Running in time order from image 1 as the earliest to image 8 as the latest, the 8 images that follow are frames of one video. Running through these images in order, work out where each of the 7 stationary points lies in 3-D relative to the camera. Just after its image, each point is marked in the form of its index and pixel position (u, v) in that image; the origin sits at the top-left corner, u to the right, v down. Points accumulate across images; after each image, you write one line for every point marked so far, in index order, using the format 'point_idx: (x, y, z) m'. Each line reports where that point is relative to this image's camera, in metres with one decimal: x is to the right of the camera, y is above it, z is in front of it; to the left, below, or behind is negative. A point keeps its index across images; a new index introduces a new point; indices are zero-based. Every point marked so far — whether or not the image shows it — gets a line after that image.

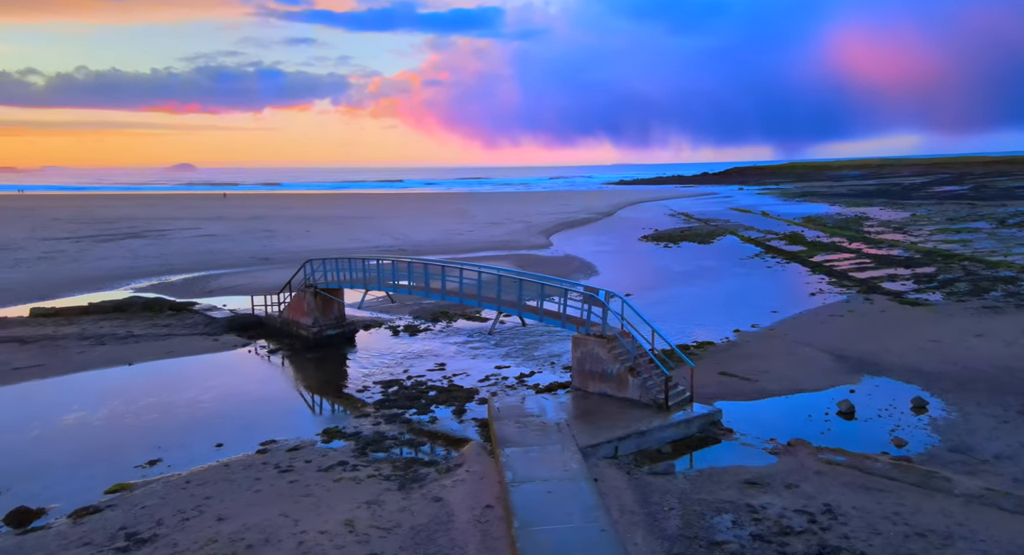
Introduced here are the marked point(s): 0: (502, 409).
0: (-0.2, -2.0, +10.9) m
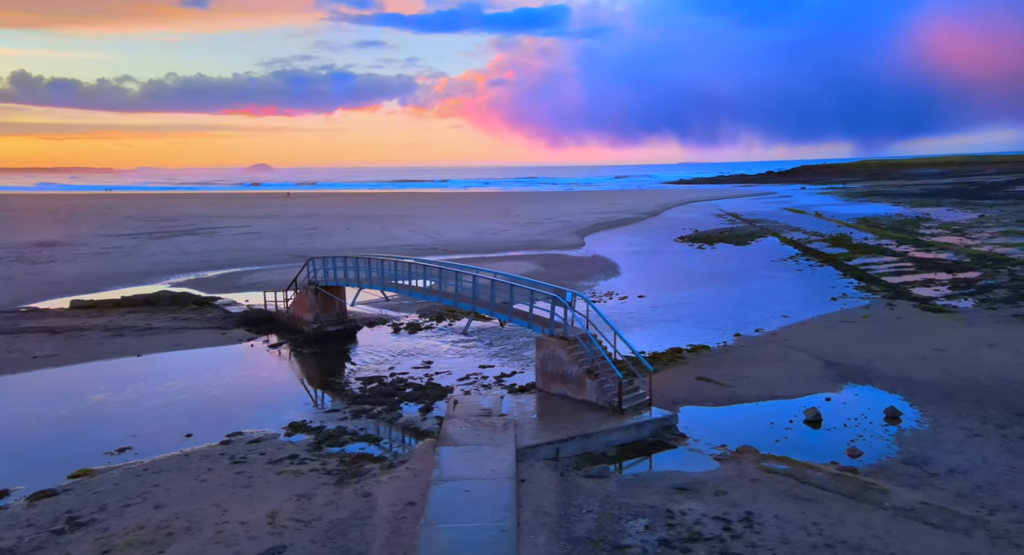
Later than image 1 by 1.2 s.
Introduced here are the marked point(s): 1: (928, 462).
0: (-0.9, -2.0, +11.1) m
1: (+5.3, -2.4, +9.0) m
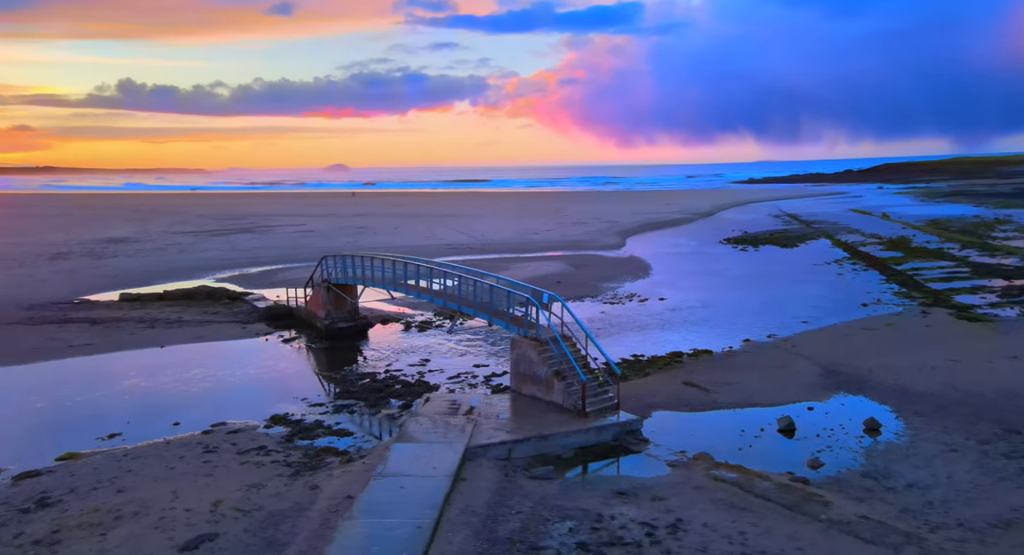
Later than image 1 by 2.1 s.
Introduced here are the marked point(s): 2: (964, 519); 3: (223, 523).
0: (-1.4, -2.0, +11.3) m
1: (+4.6, -2.4, +8.7) m
2: (+4.7, -2.5, +7.5) m
3: (-3.1, -2.6, +7.5) m
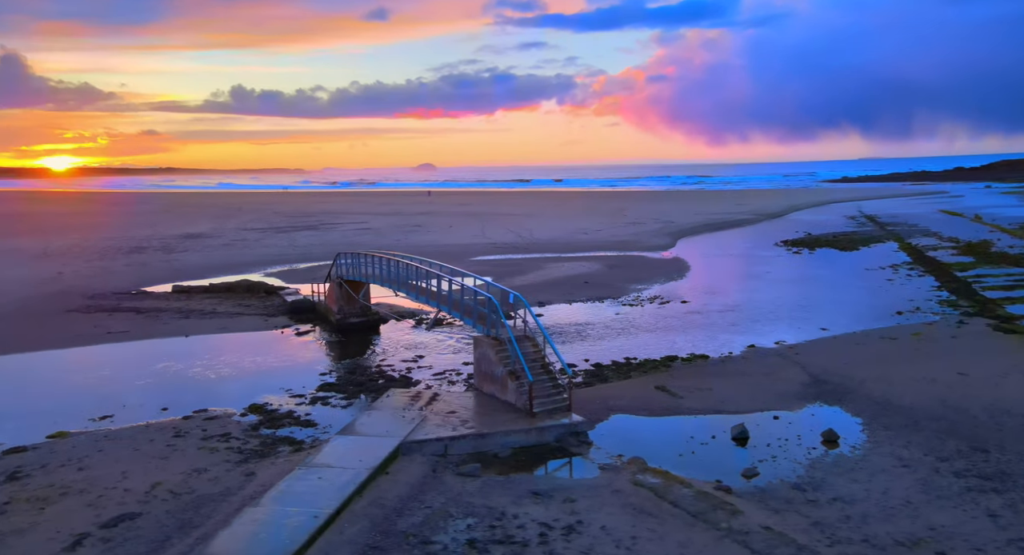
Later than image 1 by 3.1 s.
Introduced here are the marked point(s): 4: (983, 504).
0: (-2.0, -2.0, +11.6) m
1: (+3.7, -2.5, +8.4) m
2: (+3.7, -2.6, +7.2) m
3: (-4.1, -2.6, +8.0) m
4: (+5.2, -2.5, +7.9) m
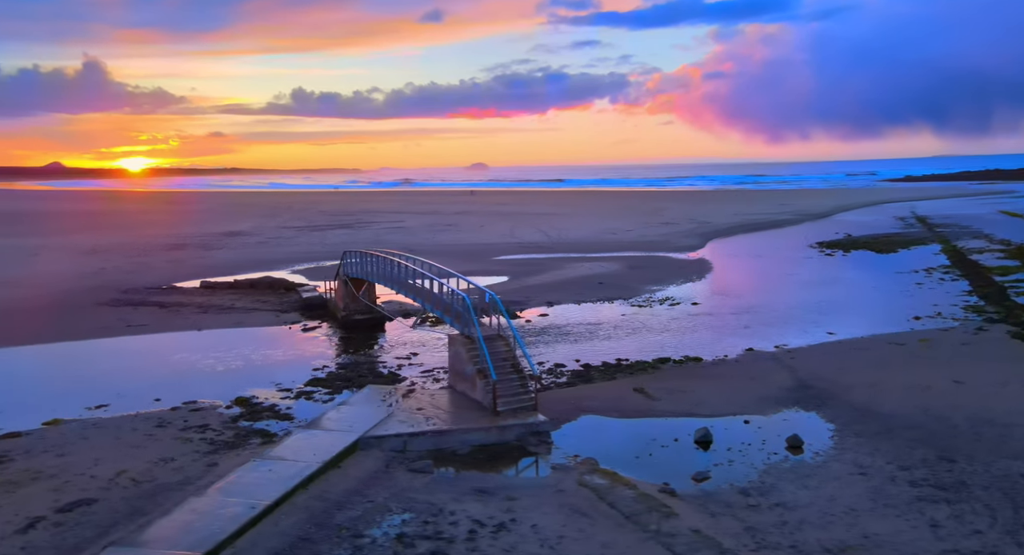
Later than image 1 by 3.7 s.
0: (-2.5, -2.0, +11.9) m
1: (+3.0, -2.6, +8.4) m
2: (+2.9, -2.7, +7.2) m
3: (-4.8, -2.5, +8.4) m
4: (+4.5, -2.6, +7.7) m
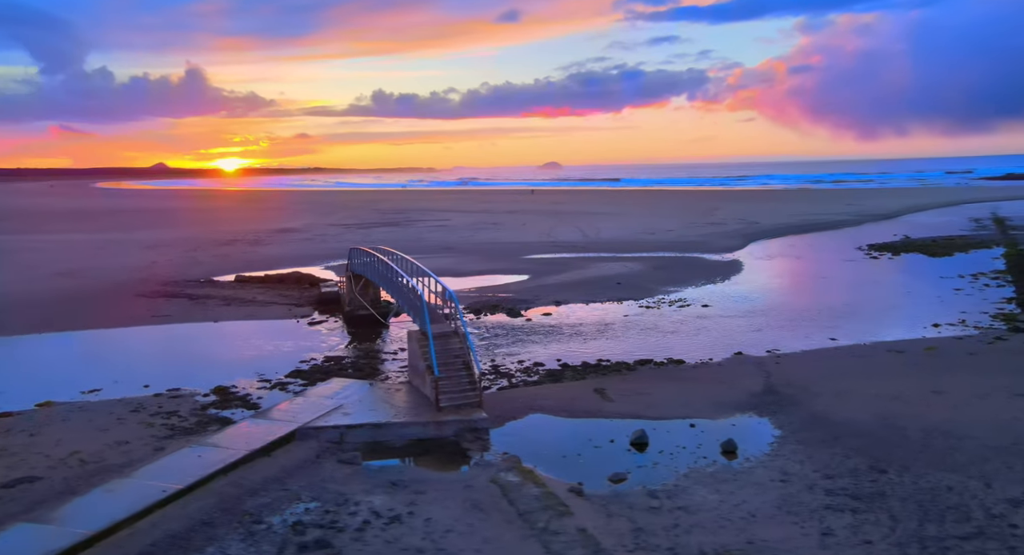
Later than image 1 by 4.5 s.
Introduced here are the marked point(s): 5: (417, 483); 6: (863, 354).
0: (-3.2, -2.0, +12.3) m
1: (+1.9, -2.6, +8.3) m
2: (+1.7, -2.7, +7.1) m
3: (-5.8, -2.4, +9.1) m
4: (+3.3, -2.6, +7.5) m
5: (-1.1, -2.5, +8.7) m
6: (+8.2, -1.8, +16.4) m
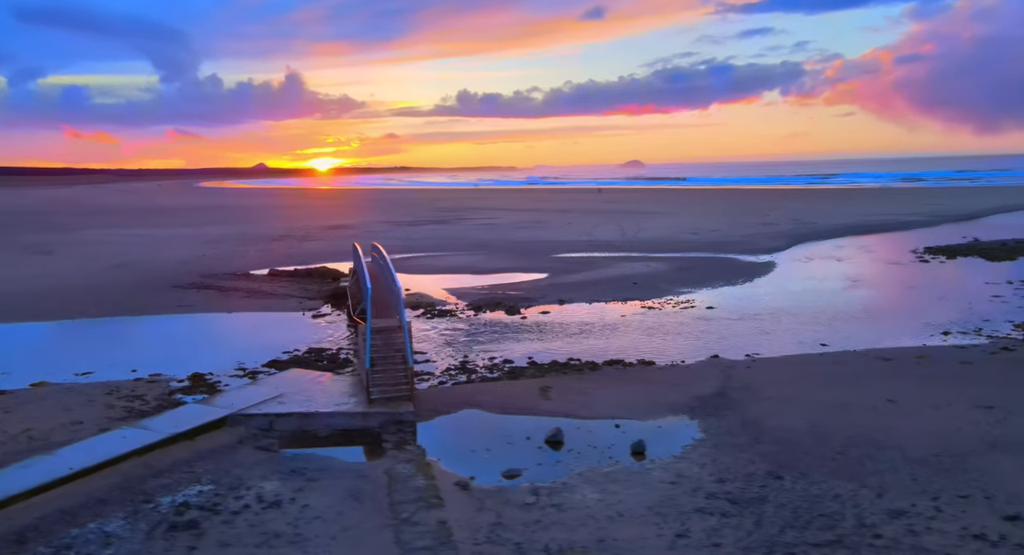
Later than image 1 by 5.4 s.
0: (-4.2, -1.9, +12.9) m
1: (+0.5, -2.6, +8.5) m
2: (+0.2, -2.7, +7.3) m
3: (-7.1, -2.3, +9.9) m
4: (+1.9, -2.6, +7.5) m
5: (-2.5, -2.5, +9.1) m
6: (+7.5, -1.9, +15.9) m
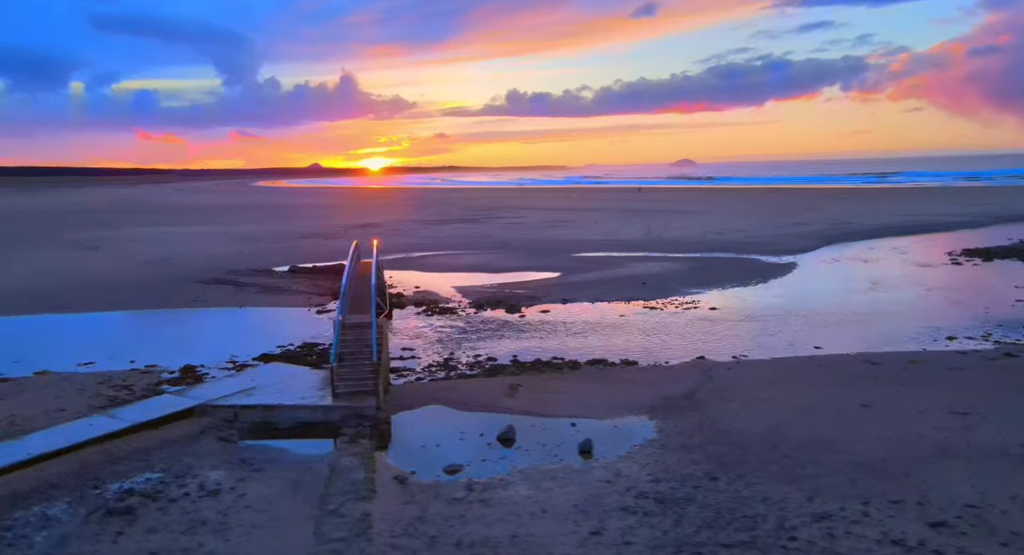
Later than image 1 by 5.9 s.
0: (-4.7, -1.8, +13.3) m
1: (-0.3, -2.6, +8.6) m
2: (-0.7, -2.7, +7.4) m
3: (-7.8, -2.2, +10.5) m
4: (+1.0, -2.6, +7.6) m
5: (-3.2, -2.4, +9.4) m
6: (+7.2, -1.9, +15.6) m
